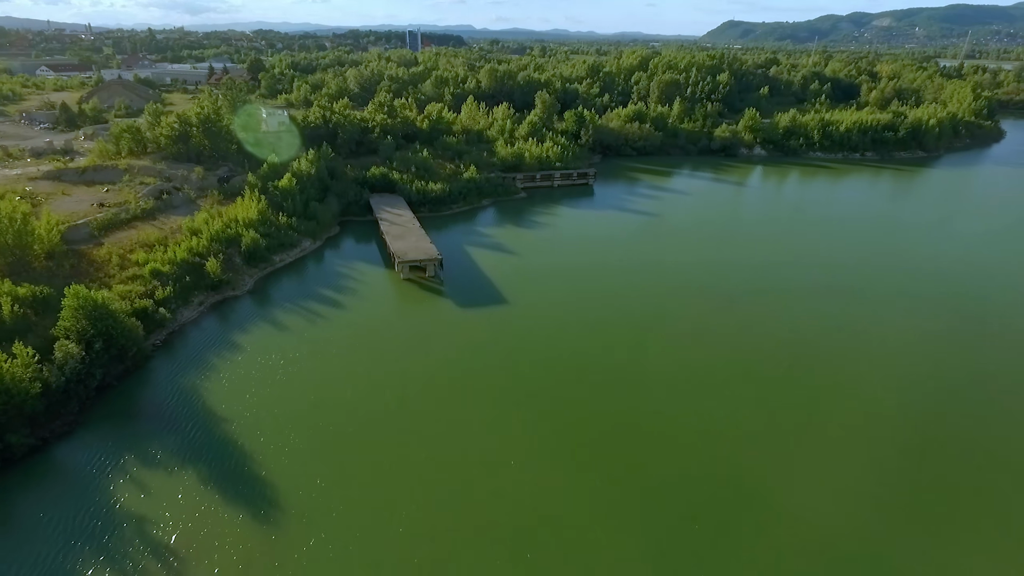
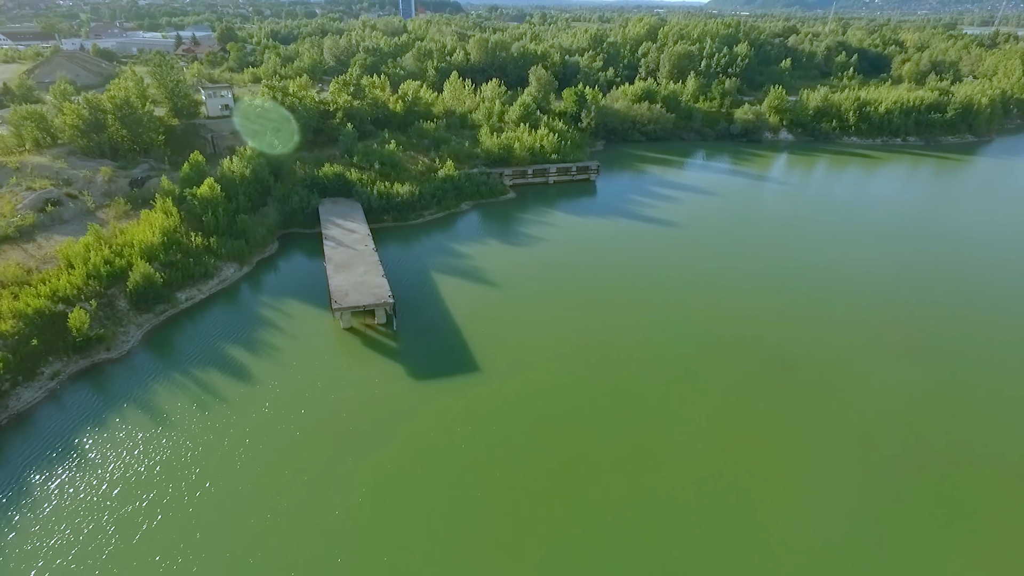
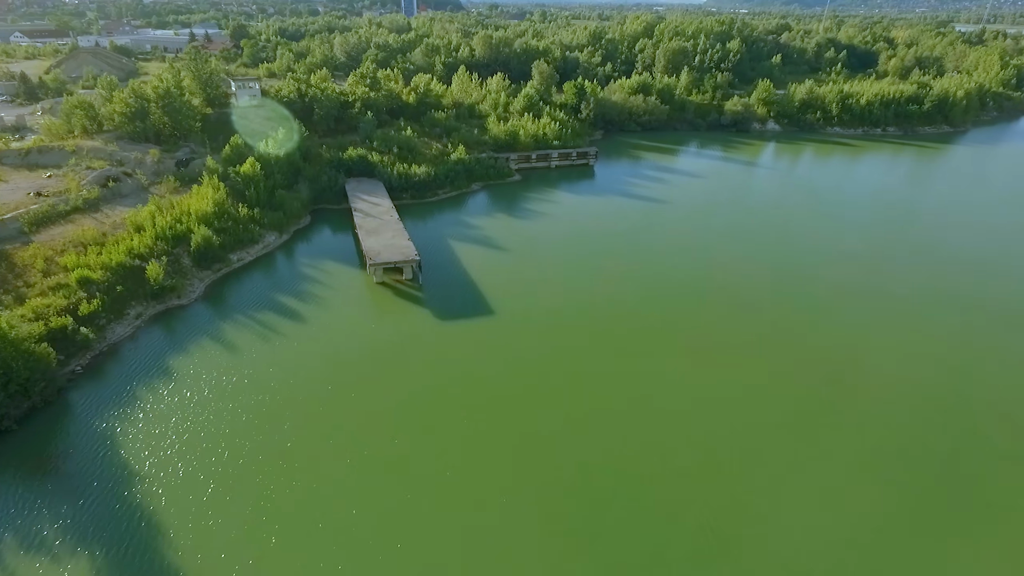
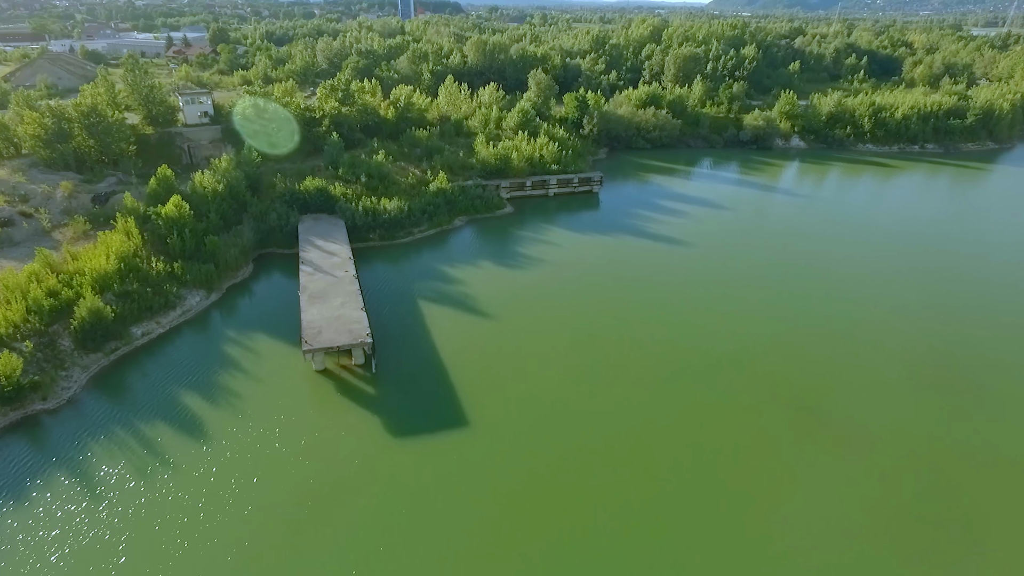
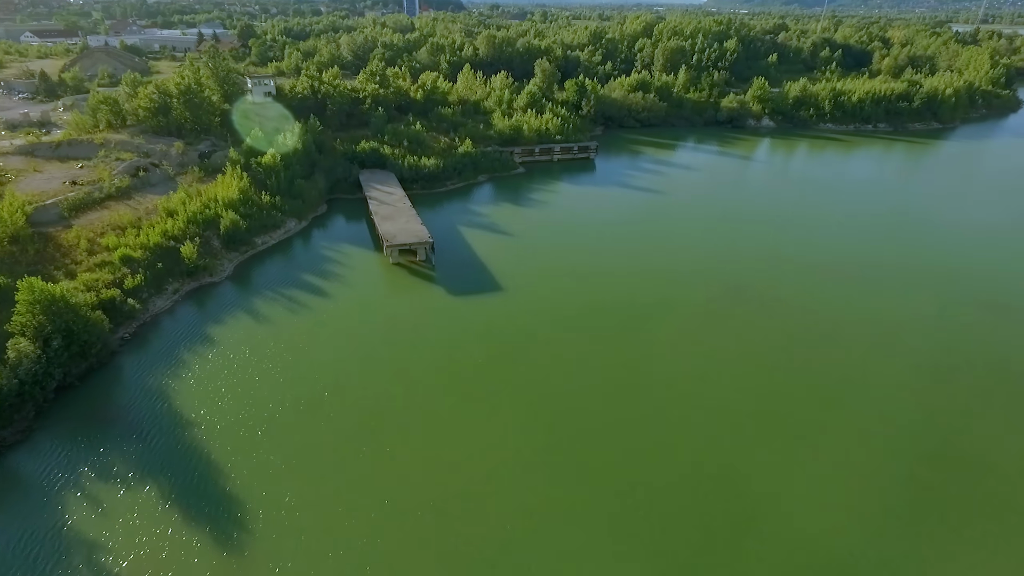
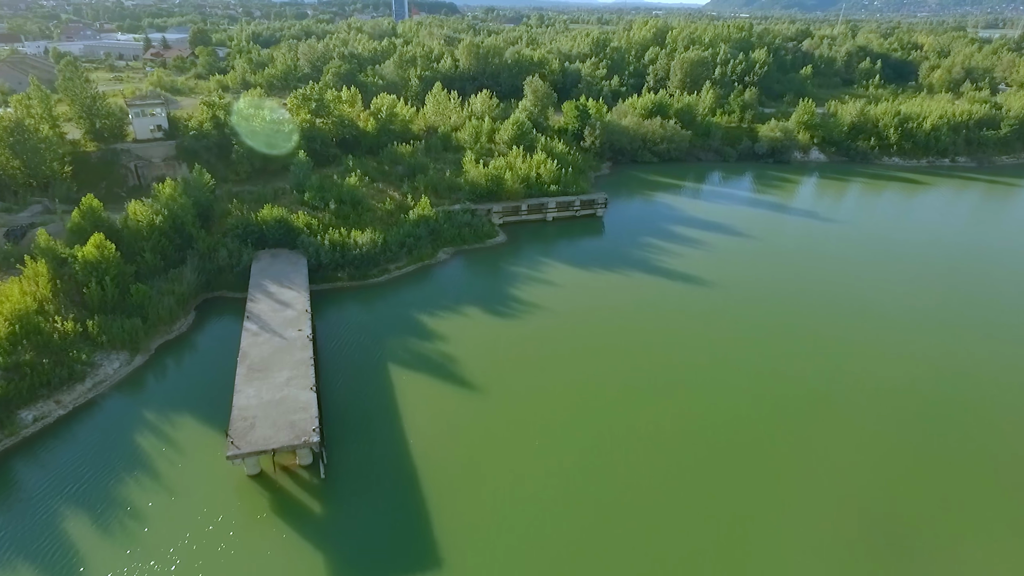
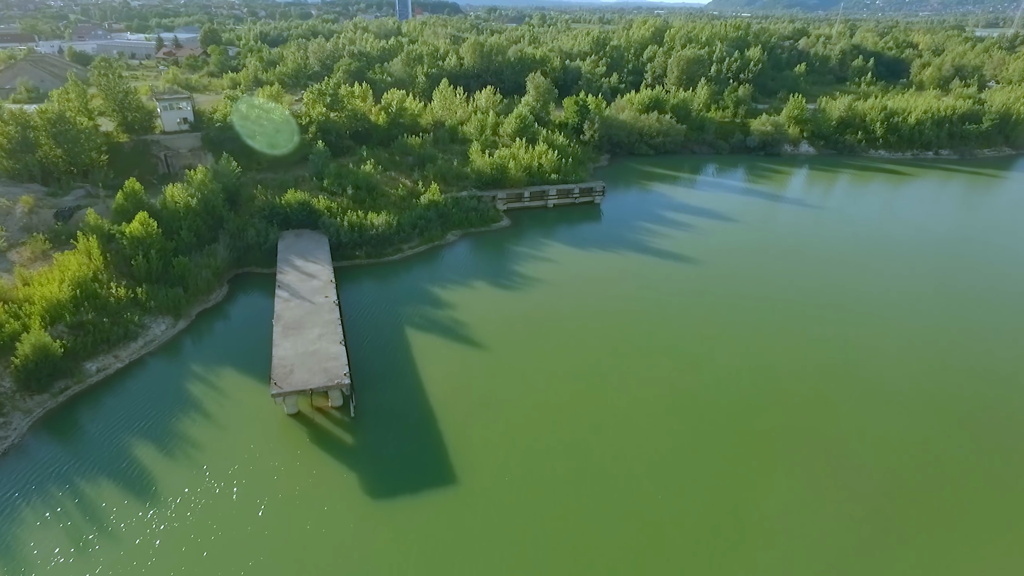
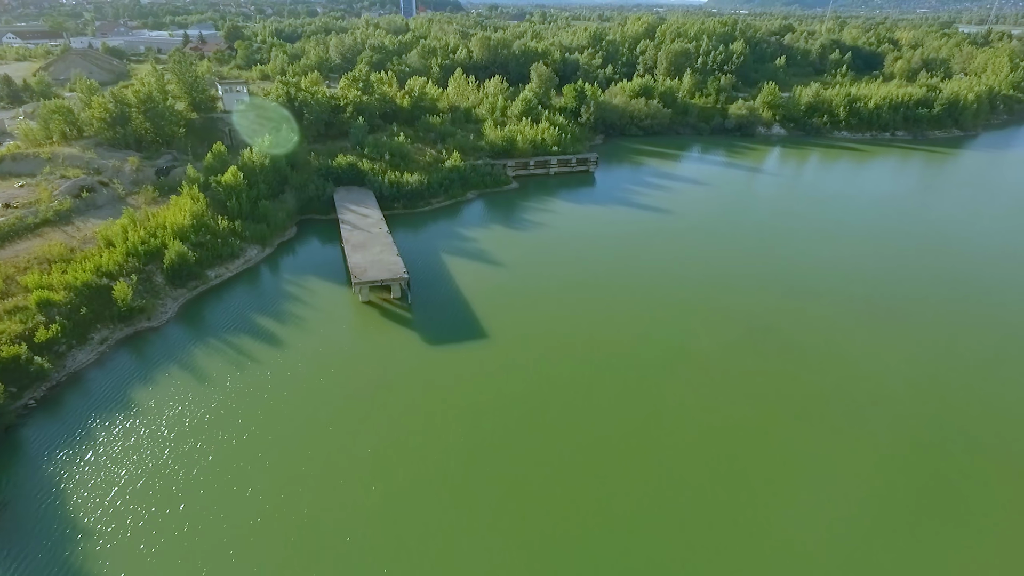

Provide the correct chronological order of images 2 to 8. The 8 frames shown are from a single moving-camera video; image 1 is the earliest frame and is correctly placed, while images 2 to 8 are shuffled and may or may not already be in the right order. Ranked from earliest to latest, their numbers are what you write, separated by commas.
5, 3, 8, 2, 4, 7, 6
